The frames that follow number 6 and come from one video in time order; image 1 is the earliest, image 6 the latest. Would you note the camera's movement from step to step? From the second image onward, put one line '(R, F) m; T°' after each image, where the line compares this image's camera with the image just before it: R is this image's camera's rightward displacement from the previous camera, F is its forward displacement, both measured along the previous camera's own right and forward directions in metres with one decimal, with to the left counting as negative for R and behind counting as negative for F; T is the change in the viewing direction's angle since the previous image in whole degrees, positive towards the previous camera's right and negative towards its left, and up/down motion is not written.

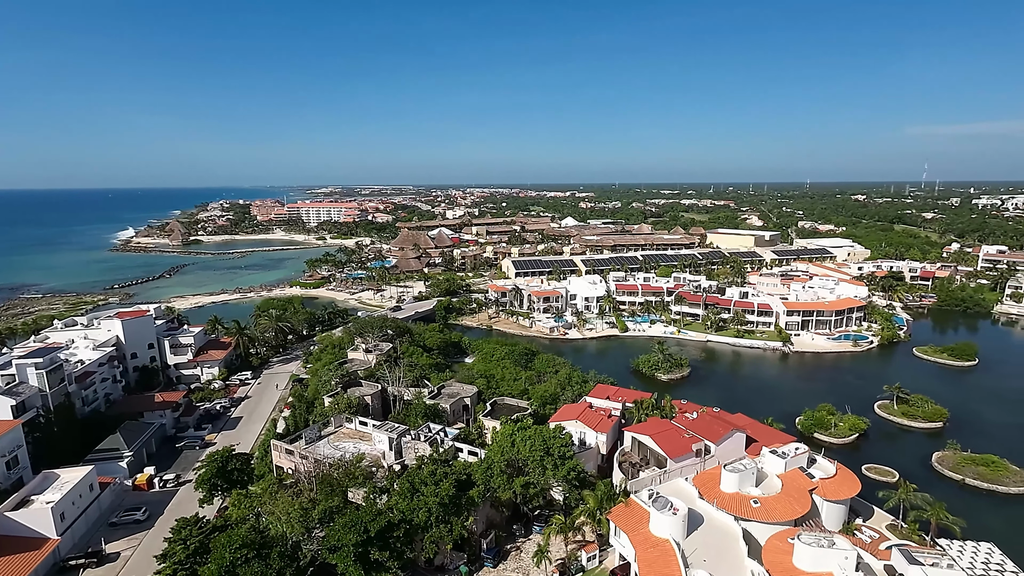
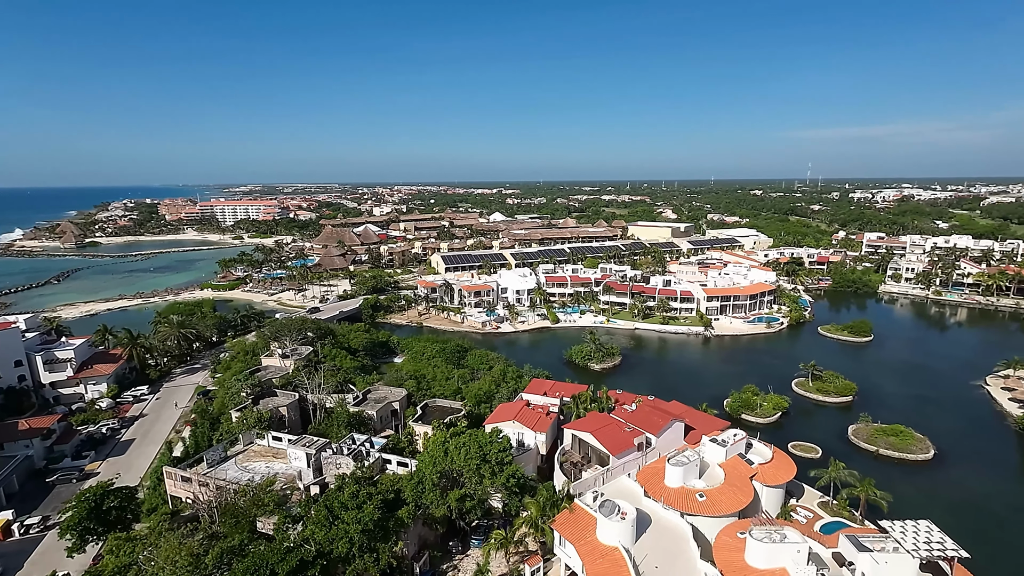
(+0.2, +1.8) m; +7°
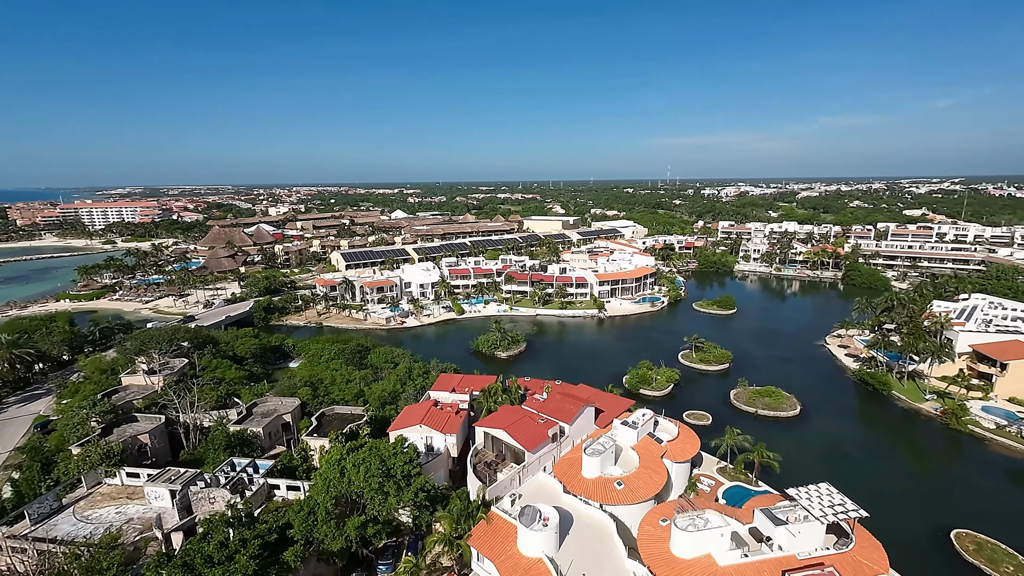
(+0.3, +1.9) m; +9°
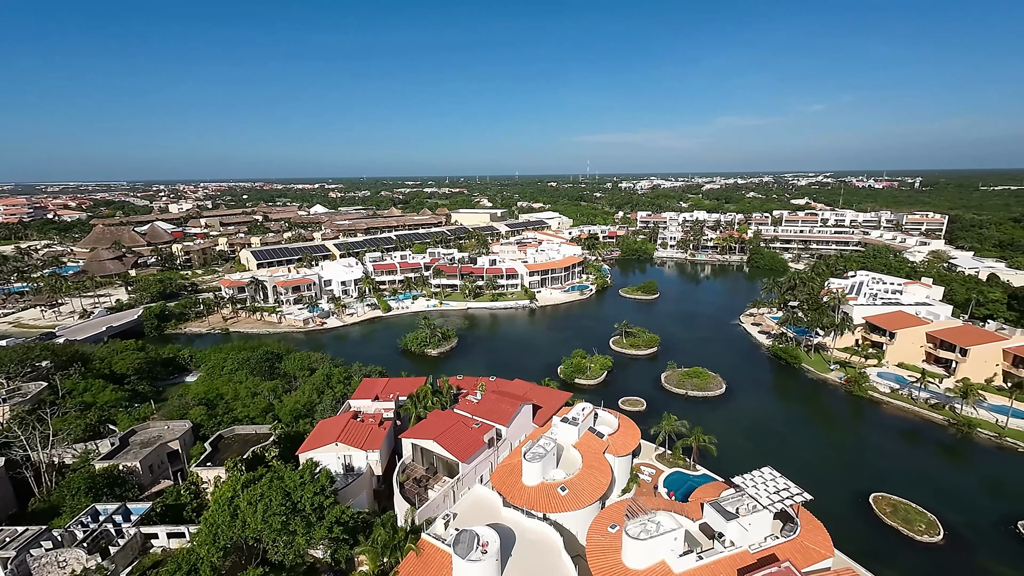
(+0.2, +2.3) m; +7°
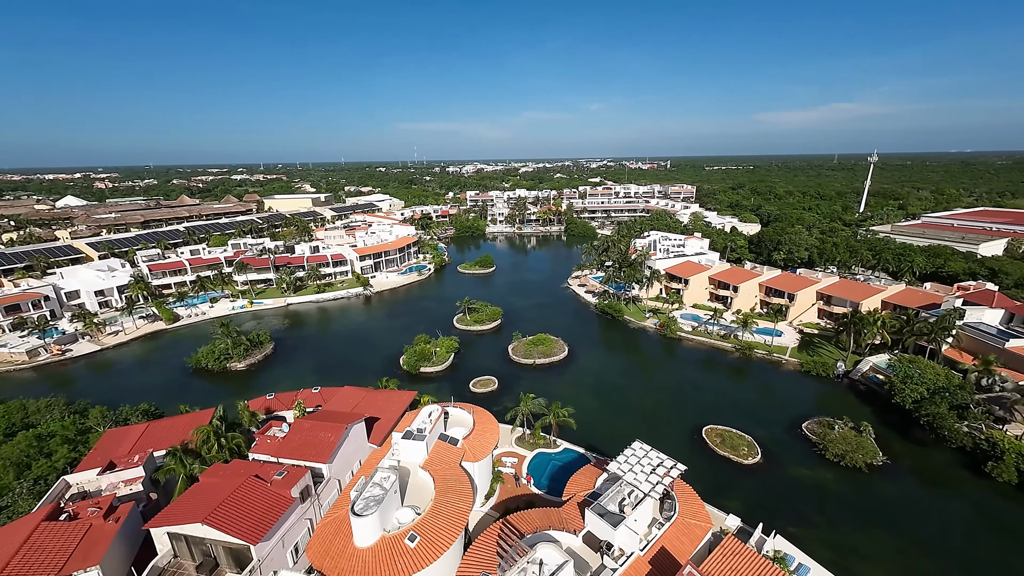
(+1.1, +5.8) m; +16°
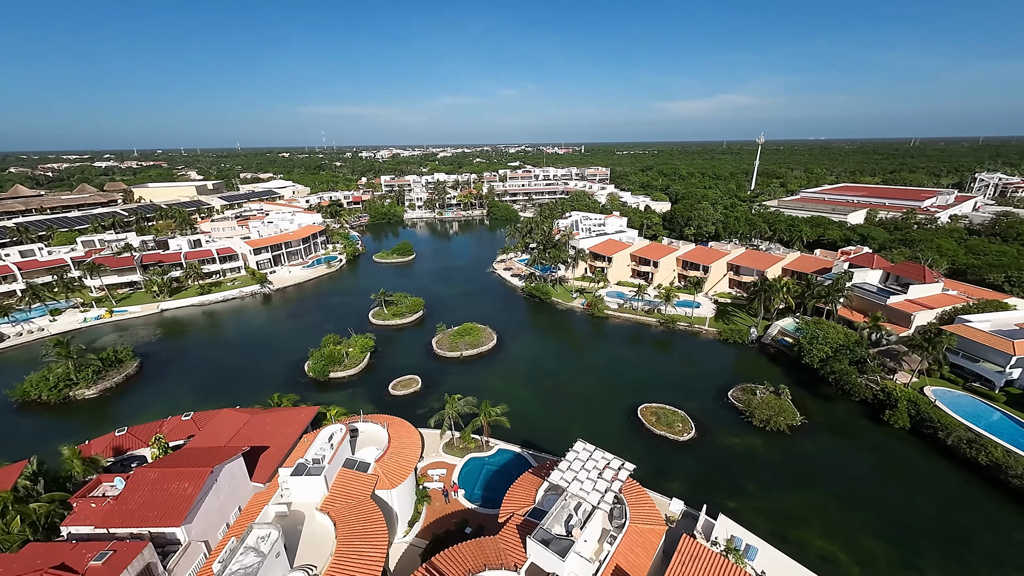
(+0.5, +4.0) m; +8°
